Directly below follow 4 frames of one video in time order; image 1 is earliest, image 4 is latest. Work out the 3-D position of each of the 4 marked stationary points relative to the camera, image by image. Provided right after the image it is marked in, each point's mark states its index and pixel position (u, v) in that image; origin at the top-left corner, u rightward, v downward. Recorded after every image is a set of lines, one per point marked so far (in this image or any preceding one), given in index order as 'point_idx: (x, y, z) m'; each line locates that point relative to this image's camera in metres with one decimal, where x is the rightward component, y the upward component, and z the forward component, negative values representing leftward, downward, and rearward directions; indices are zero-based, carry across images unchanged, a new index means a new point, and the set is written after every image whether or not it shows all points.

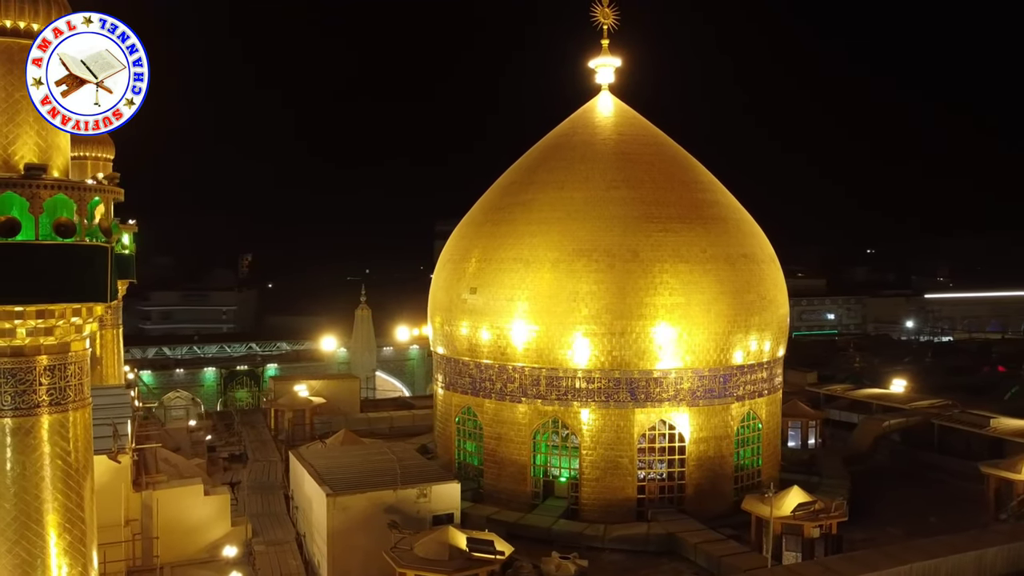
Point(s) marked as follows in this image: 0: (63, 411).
0: (-3.9, -1.1, +6.9) m
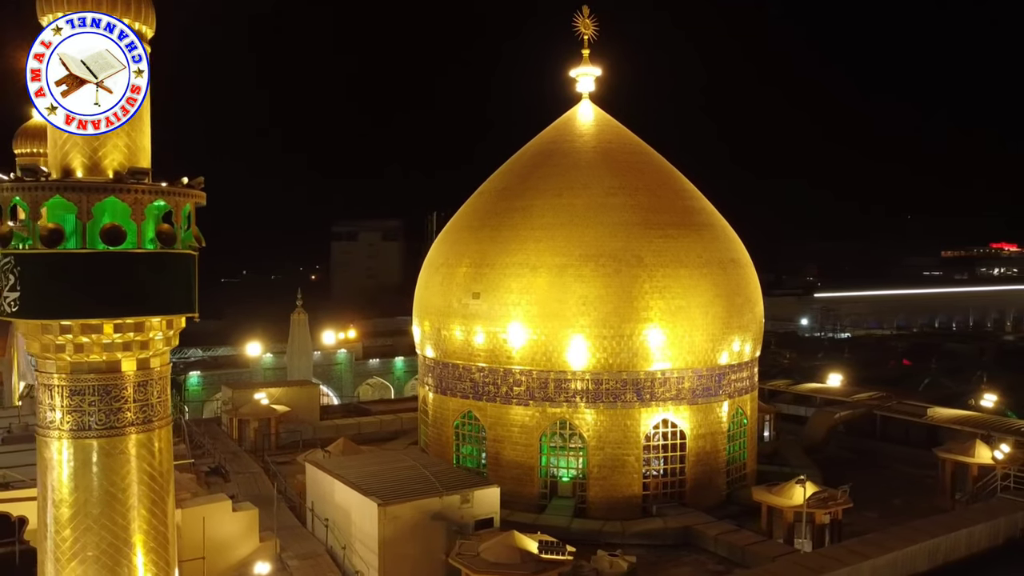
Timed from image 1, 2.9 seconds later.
0: (-3.0, -1.2, +6.6) m
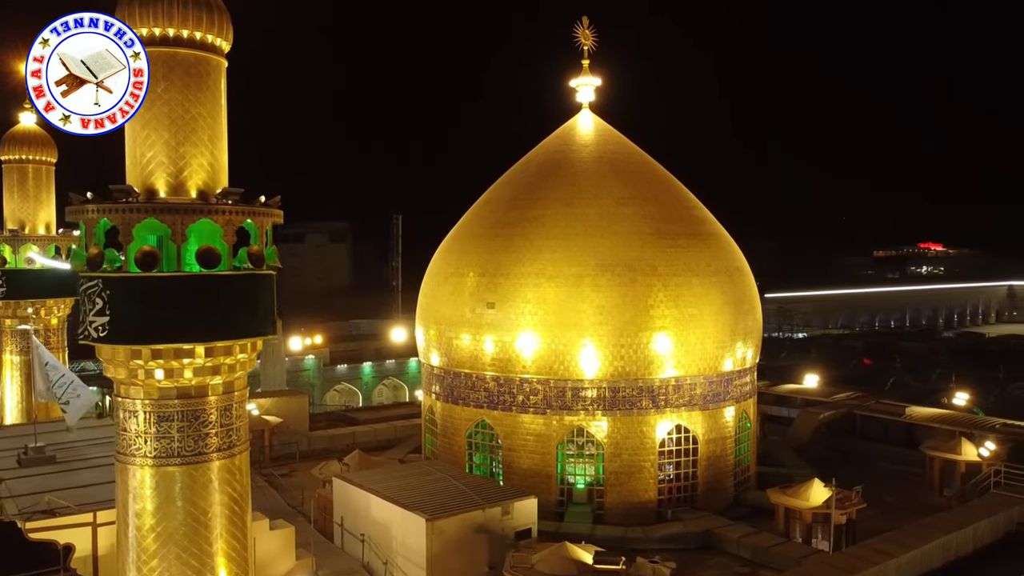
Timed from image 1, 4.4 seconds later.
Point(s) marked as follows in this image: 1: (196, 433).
0: (-2.2, -1.3, +6.4) m
1: (-2.5, -1.1, +6.3) m
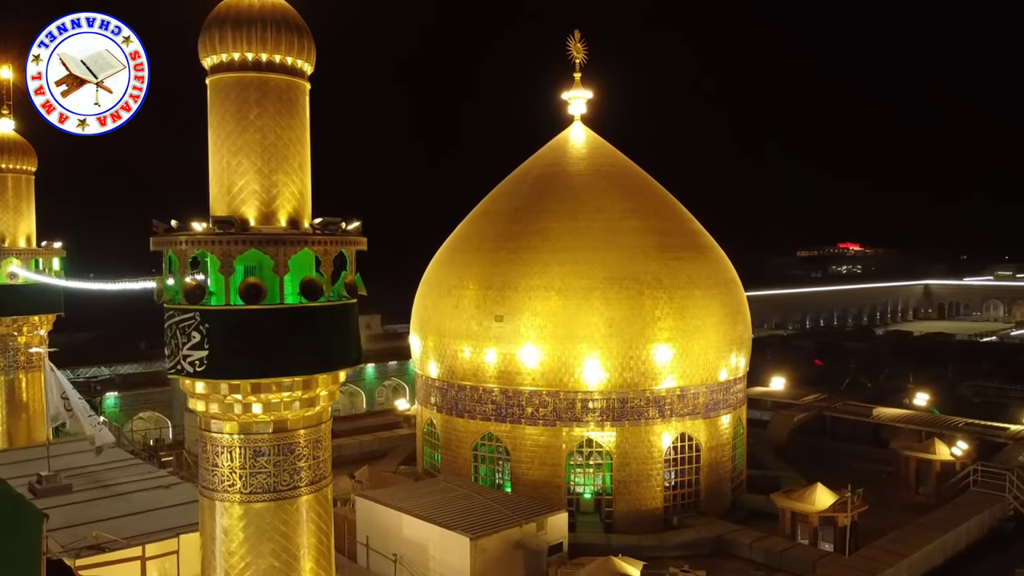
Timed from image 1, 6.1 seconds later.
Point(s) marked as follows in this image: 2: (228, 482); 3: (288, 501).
0: (-1.5, -1.6, +6.3) m
1: (-1.7, -1.4, +6.1) m
2: (-2.1, -1.5, +6.0) m
3: (-1.7, -1.6, +6.1) m
